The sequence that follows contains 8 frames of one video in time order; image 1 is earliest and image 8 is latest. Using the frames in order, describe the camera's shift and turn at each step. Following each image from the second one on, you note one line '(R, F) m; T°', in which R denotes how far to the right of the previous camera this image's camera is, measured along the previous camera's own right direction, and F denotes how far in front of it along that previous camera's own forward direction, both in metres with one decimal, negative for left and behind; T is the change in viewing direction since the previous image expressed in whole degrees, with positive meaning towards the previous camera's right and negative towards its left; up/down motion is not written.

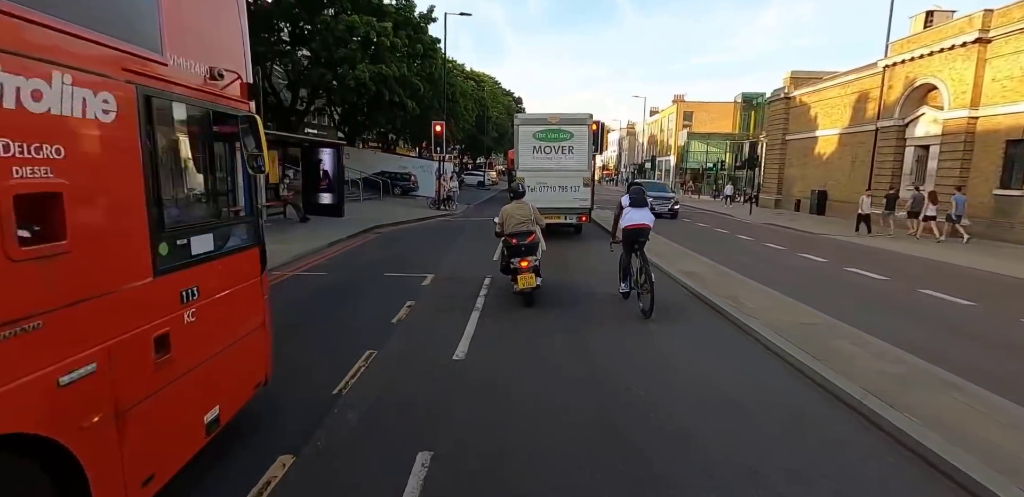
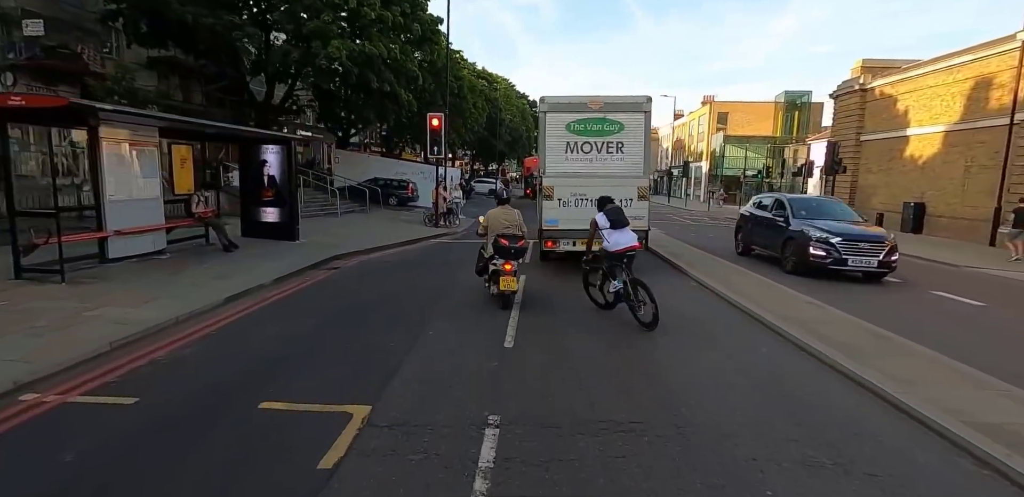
(-0.2, +5.5) m; -1°
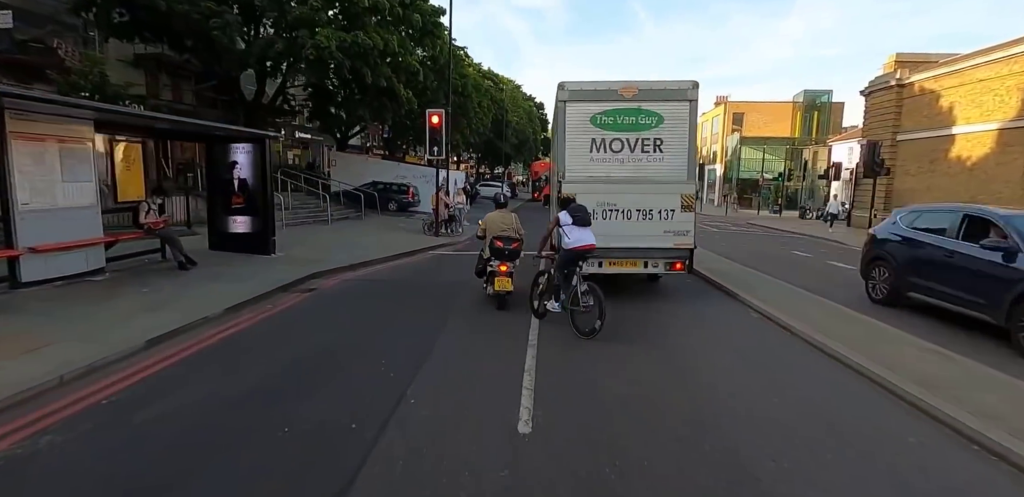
(-0.1, +1.9) m; -1°
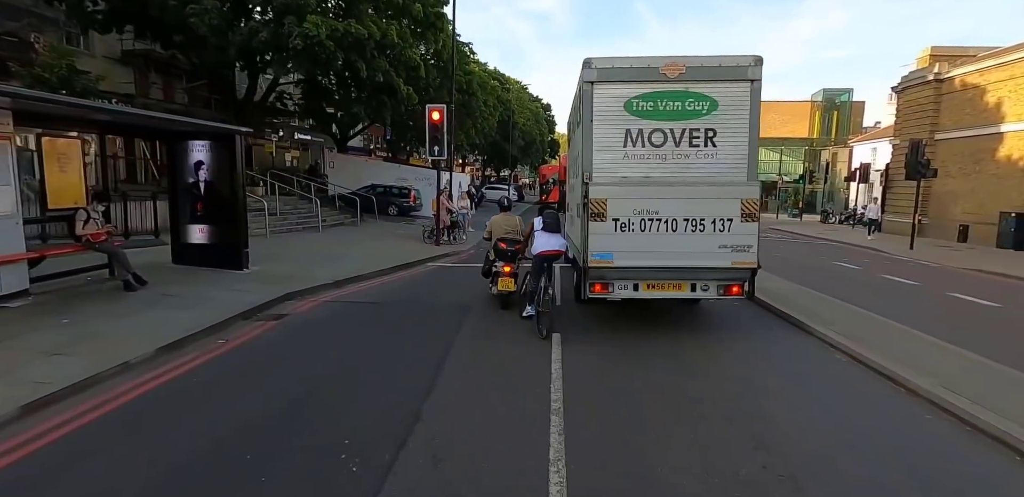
(-0.1, +1.7) m; -1°
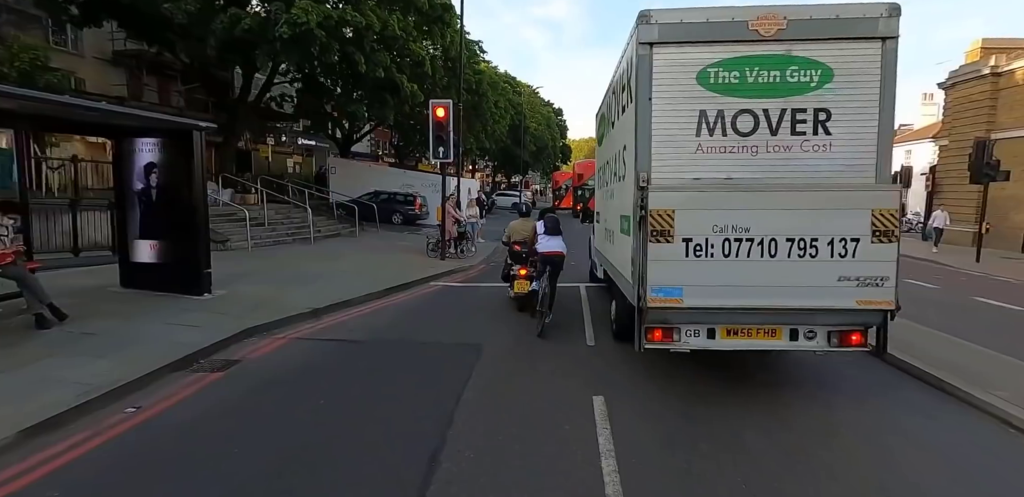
(-0.1, +1.9) m; -1°
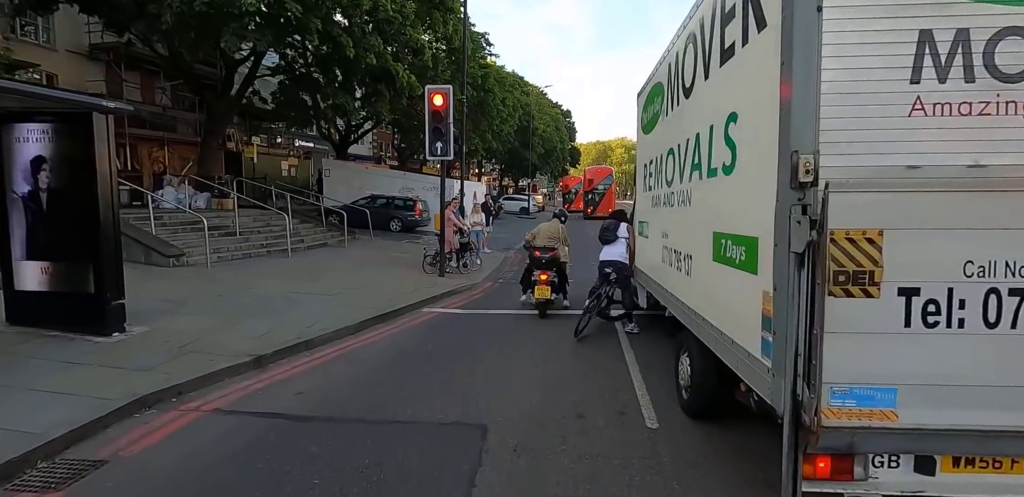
(-0.1, +2.2) m; -1°
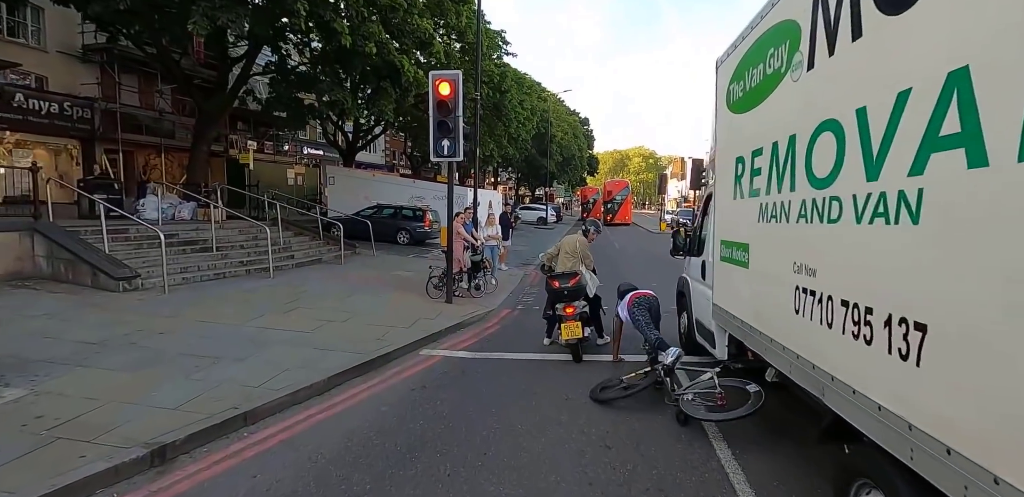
(-0.1, +2.0) m; -2°
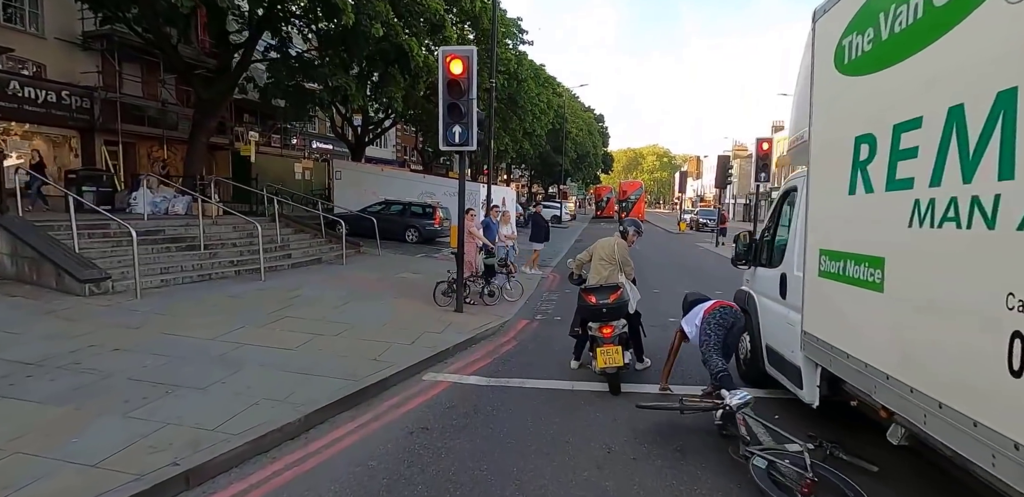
(-0.1, +1.1) m; -1°
